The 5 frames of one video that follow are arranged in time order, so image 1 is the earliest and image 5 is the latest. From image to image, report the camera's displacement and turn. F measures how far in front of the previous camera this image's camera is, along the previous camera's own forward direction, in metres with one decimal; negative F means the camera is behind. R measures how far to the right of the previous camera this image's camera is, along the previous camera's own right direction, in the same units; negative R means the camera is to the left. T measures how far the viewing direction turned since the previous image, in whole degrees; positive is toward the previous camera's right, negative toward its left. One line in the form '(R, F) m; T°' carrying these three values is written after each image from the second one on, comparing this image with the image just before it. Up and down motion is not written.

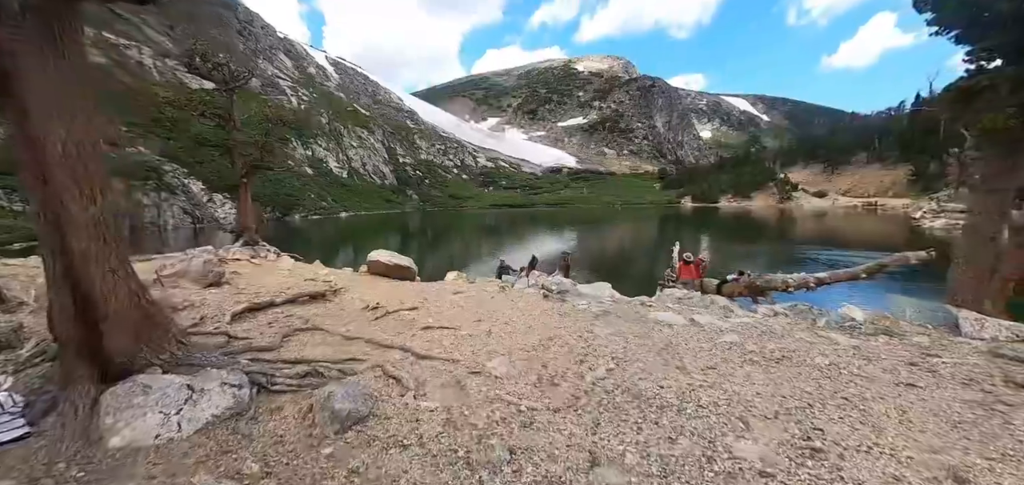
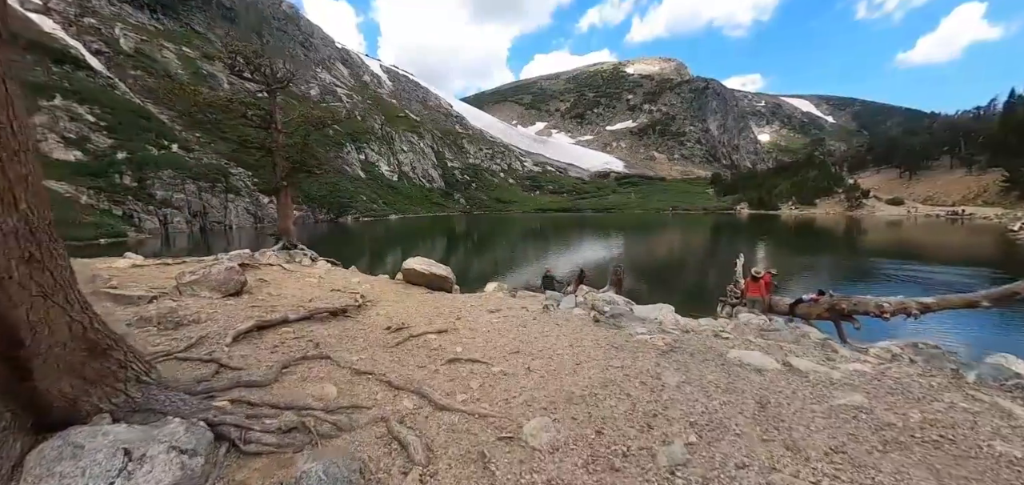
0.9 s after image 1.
(0.0, +1.5) m; -6°
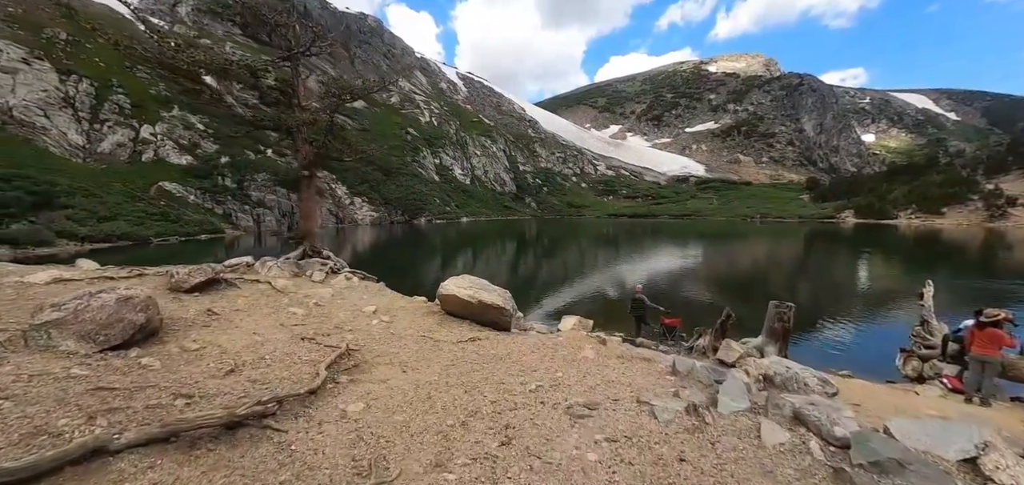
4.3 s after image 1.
(-0.5, +5.2) m; -10°
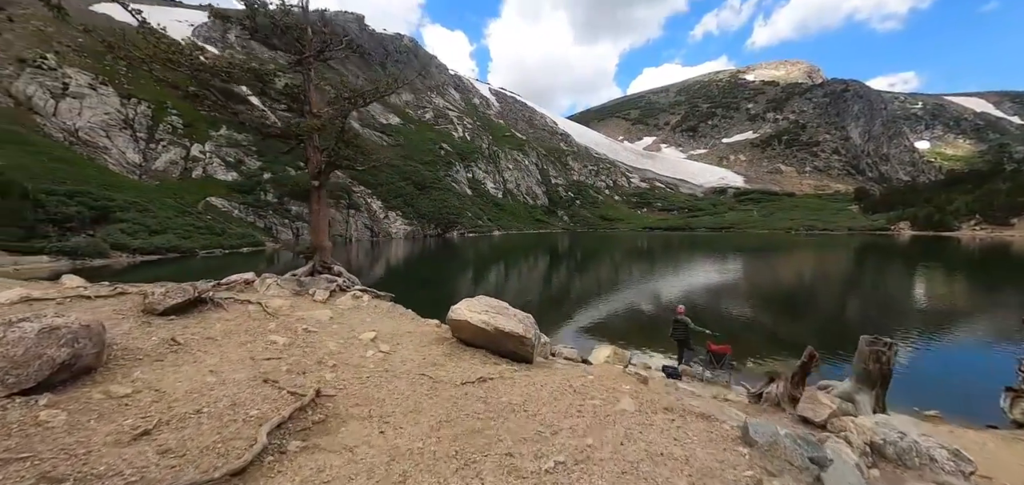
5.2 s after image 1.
(+0.2, +1.5) m; -4°
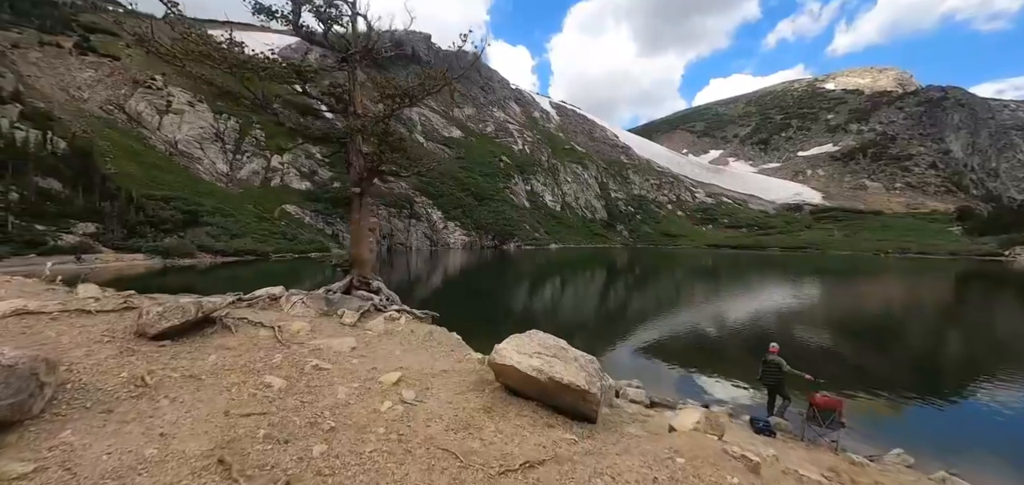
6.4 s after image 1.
(-0.1, +1.9) m; -8°
